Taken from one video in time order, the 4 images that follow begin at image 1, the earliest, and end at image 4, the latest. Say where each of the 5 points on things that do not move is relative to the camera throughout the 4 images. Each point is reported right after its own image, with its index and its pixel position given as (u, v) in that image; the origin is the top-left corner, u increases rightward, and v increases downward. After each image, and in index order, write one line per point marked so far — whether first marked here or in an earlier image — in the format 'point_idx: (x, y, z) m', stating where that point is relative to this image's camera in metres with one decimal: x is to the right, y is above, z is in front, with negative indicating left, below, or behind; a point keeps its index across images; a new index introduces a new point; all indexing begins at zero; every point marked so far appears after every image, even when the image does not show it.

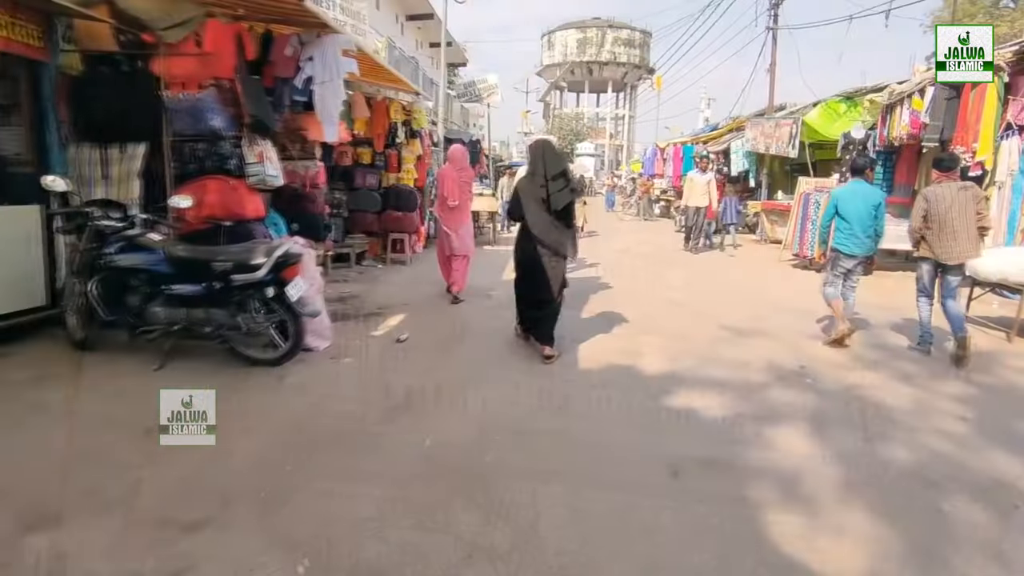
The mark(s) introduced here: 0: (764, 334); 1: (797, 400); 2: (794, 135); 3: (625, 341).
0: (+3.0, -0.6, +6.4) m
1: (+2.3, -0.9, +4.4) m
2: (+7.4, +4.0, +14.1) m
3: (+1.3, -0.6, +6.0) m
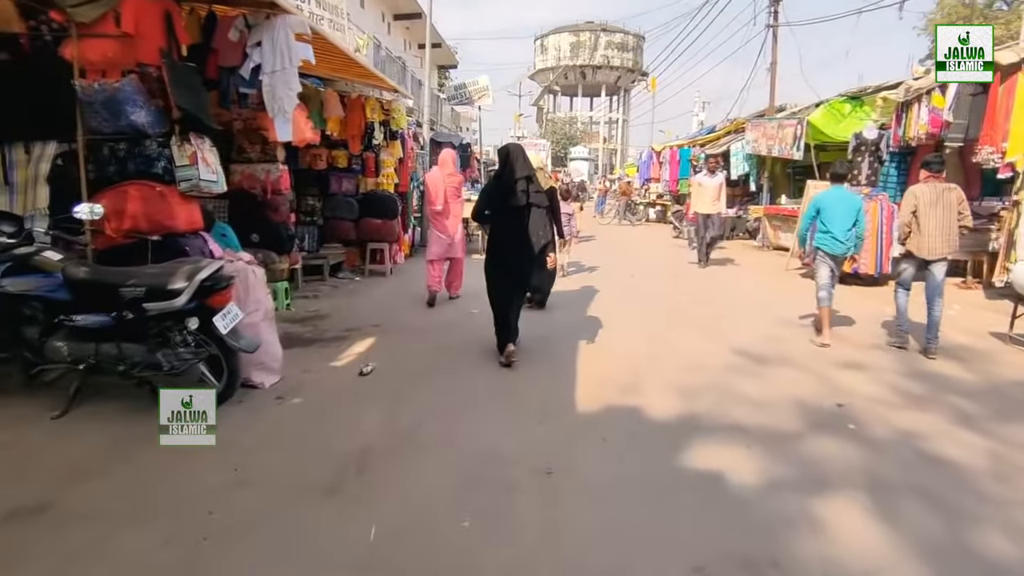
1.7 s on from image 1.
0: (+2.8, -0.8, +5.6) m
1: (+2.2, -1.1, +3.5) m
2: (+7.1, +3.7, +13.4) m
3: (+1.1, -0.8, +5.2) m
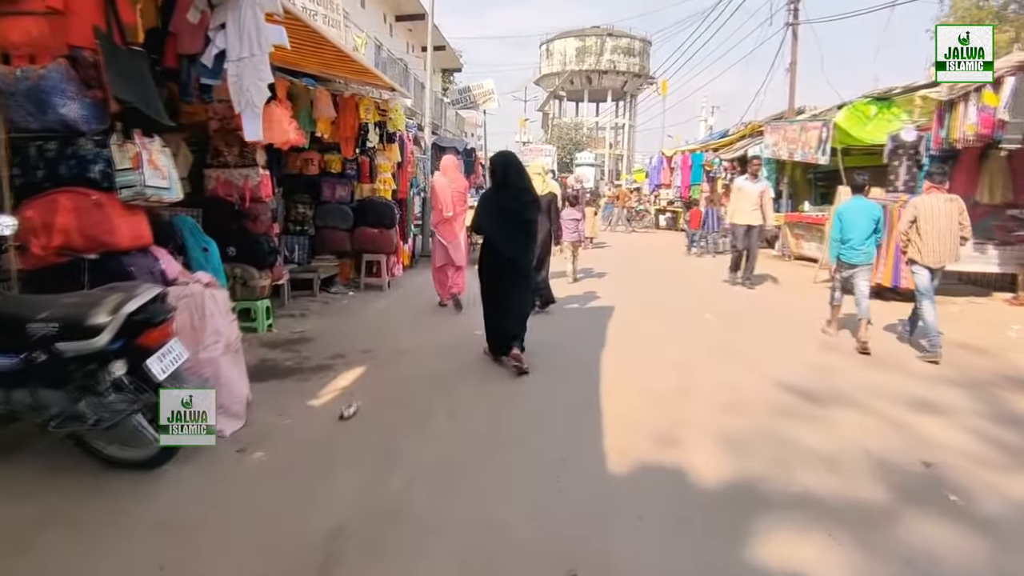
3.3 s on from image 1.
0: (+2.9, -1.0, +4.7) m
1: (+2.3, -1.3, +2.7) m
2: (+7.3, +3.4, +12.5) m
3: (+1.2, -1.0, +4.4) m
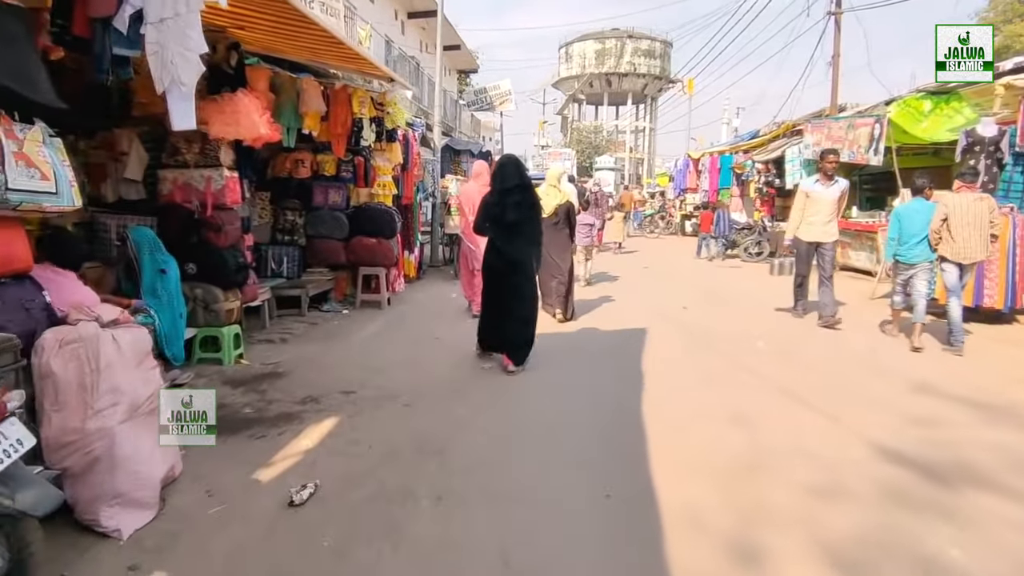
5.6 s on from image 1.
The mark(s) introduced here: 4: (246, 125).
0: (+3.0, -1.2, +3.5) m
1: (+2.3, -1.5, +1.5) m
2: (+7.6, +3.1, +11.2) m
3: (+1.3, -1.2, +3.2) m
4: (-2.6, +1.6, +5.2) m
